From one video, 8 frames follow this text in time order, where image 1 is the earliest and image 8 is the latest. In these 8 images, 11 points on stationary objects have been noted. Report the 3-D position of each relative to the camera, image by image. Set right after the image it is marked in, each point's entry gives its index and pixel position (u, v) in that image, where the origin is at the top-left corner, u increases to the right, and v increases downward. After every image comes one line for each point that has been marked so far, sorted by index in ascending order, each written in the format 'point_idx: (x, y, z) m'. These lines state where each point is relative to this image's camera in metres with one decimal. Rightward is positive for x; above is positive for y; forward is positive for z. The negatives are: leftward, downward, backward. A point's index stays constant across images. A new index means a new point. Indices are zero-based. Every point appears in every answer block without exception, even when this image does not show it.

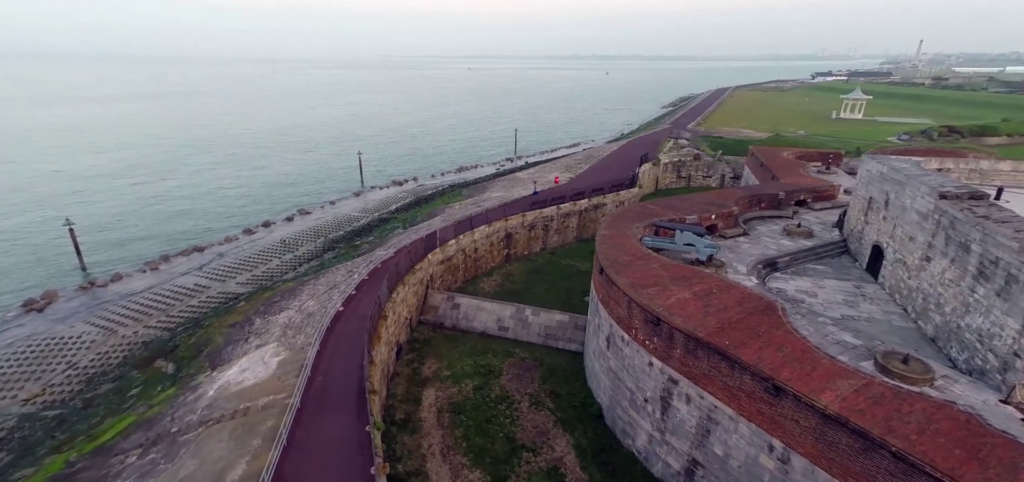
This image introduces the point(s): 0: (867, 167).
0: (+10.1, +2.1, +13.4) m
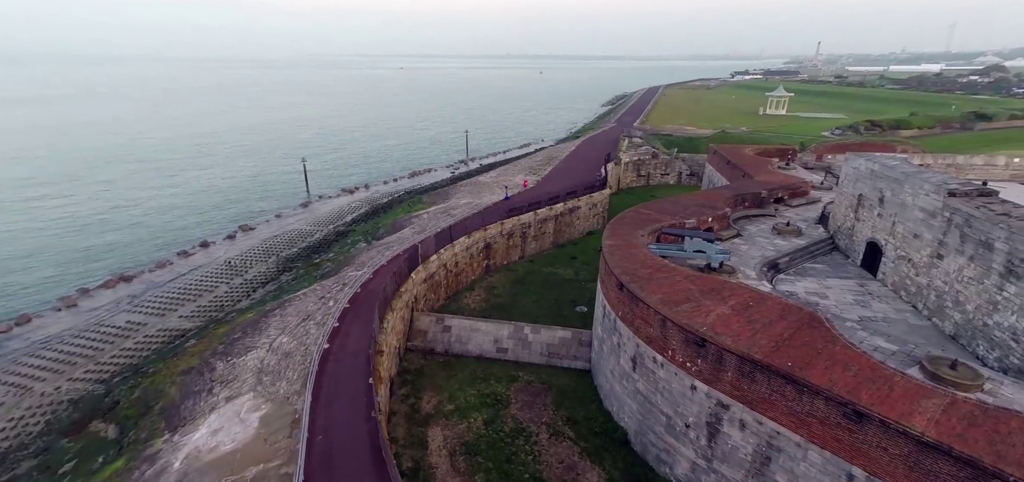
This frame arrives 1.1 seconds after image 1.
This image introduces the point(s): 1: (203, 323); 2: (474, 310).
0: (+9.8, +2.2, +13.6) m
1: (-10.1, -2.7, +15.3) m
2: (-1.3, -2.3, +15.8) m
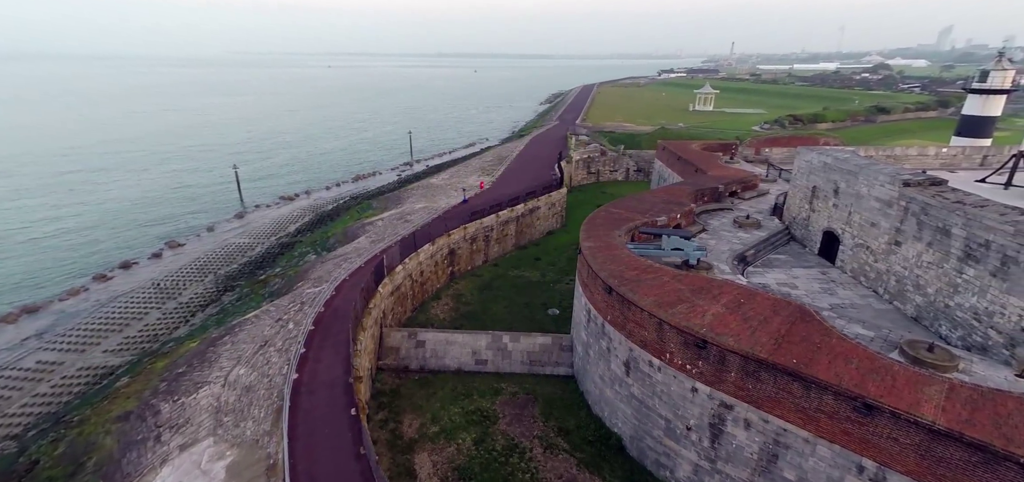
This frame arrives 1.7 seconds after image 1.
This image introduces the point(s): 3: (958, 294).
0: (+8.9, +2.5, +14.2) m
1: (-10.9, -3.4, +13.5) m
2: (-2.2, -2.5, +15.1) m
3: (+8.8, -1.0, +9.2) m
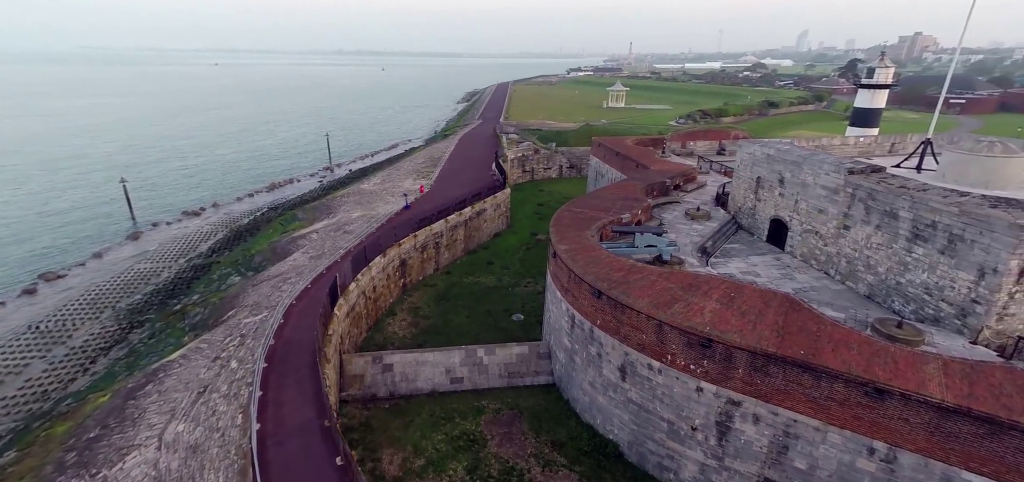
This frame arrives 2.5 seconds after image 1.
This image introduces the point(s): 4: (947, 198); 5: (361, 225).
0: (+7.5, +2.9, +15.0) m
1: (-11.4, -4.2, +10.9) m
2: (-3.2, -2.9, +13.9) m
3: (+8.5, -0.6, +10.0) m
4: (+8.7, +0.9, +9.4) m
5: (-6.0, +0.7, +18.7) m
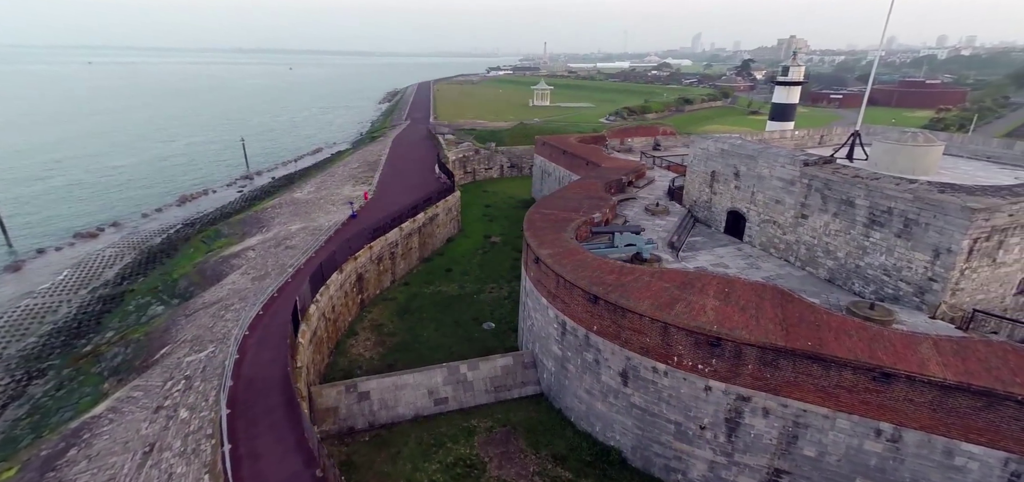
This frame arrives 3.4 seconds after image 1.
0: (+6.2, +3.1, +15.5) m
1: (-11.4, -5.1, +8.6) m
2: (-3.9, -3.2, +12.8) m
3: (+8.1, -0.3, +10.8) m
4: (+8.4, +1.2, +10.2) m
5: (-7.6, +0.1, +17.0) m
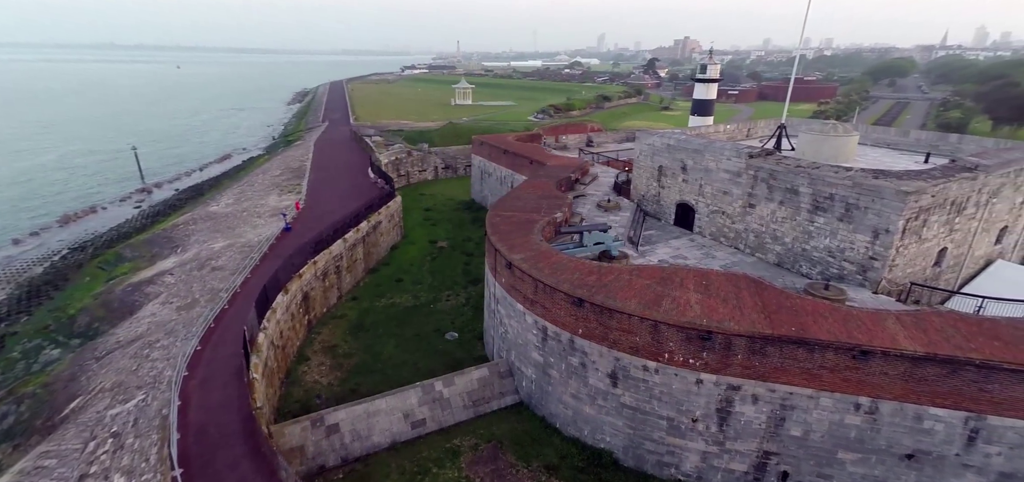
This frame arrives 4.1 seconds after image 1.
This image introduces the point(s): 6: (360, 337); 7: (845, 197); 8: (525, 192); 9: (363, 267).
0: (+4.5, +3.4, +15.9) m
1: (-11.2, -5.9, +6.3) m
2: (-4.6, -3.6, +11.7) m
3: (+7.4, +0.1, +11.6) m
4: (+7.7, +1.6, +11.0) m
5: (-9.1, -0.5, +15.2) m
6: (-4.4, -2.8, +13.7) m
7: (+7.6, +1.0, +10.7) m
8: (+0.4, +1.6, +15.3) m
9: (-5.5, -1.0, +17.3) m
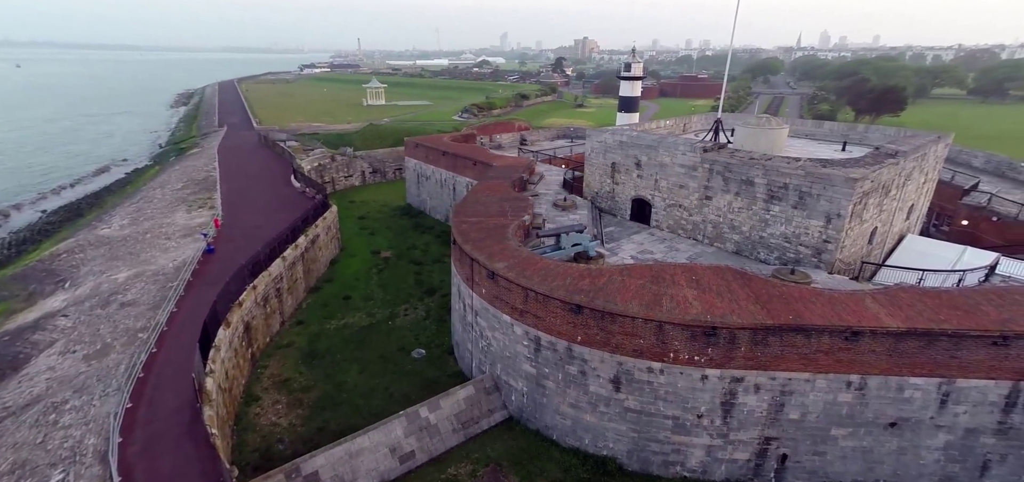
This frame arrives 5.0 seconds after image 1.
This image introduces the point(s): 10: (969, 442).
0: (+2.9, +3.5, +15.9) m
1: (-10.3, -6.8, +3.8) m
2: (-4.9, -4.1, +10.3) m
3: (+6.7, +0.4, +12.2) m
4: (+6.9, +1.9, +11.7) m
5: (-10.1, -1.3, +12.9) m
6: (-5.1, -3.3, +12.2) m
7: (+7.0, +1.3, +11.4) m
8: (-0.9, +1.4, +14.7) m
9: (-6.9, -1.5, +15.6) m
10: (+8.2, -3.6, +8.4) m
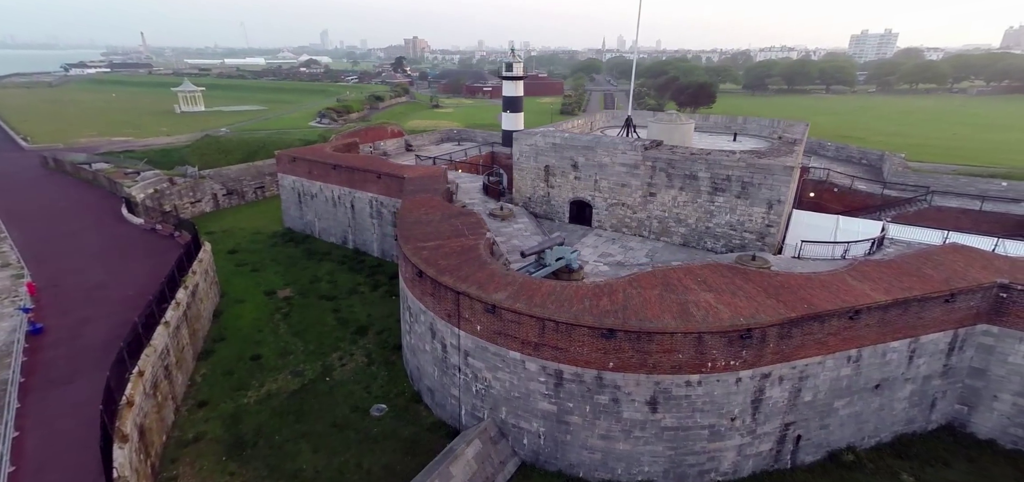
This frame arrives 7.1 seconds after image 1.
0: (+0.4, +3.2, +15.2) m
1: (-7.1, -8.3, -0.2) m
2: (-4.2, -5.1, +7.5) m
3: (+5.5, +0.7, +12.9) m
4: (+5.7, +2.2, +12.4) m
5: (-10.4, -3.0, +8.4) m
6: (-5.2, -4.3, +9.3) m
7: (+5.9, +1.7, +12.2) m
8: (-2.5, +0.8, +12.8) m
9: (-8.1, -2.9, +11.9) m
10: (+8.6, -3.0, +9.8) m
